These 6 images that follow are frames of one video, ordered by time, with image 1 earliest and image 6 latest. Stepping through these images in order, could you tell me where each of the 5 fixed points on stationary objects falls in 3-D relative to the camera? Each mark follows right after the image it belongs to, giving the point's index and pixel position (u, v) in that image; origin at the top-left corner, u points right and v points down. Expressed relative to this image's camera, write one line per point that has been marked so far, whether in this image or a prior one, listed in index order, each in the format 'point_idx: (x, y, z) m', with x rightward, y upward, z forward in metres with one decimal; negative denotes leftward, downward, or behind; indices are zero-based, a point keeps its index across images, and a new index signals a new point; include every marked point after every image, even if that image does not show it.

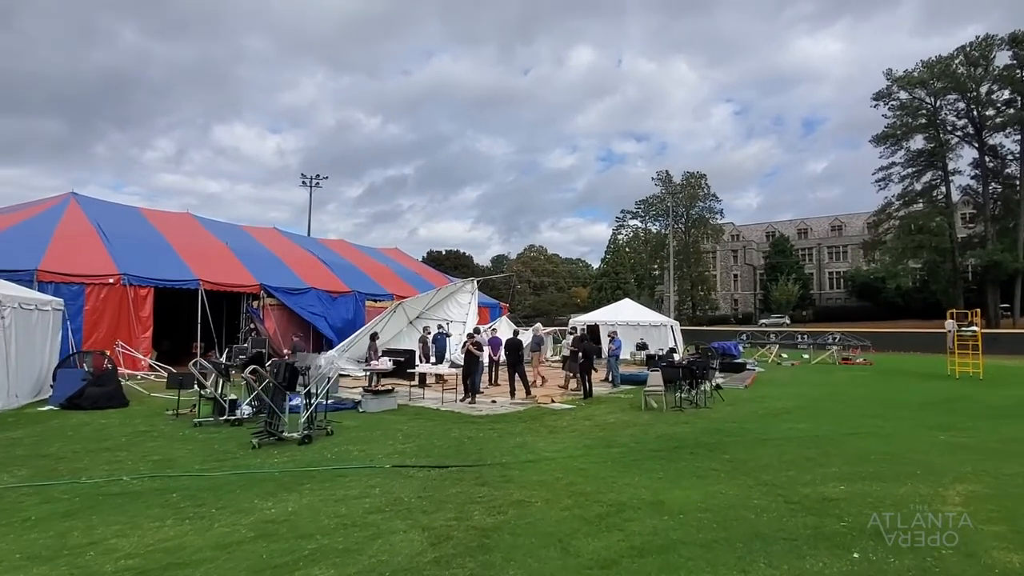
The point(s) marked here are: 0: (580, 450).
0: (+0.9, -2.3, +7.2) m
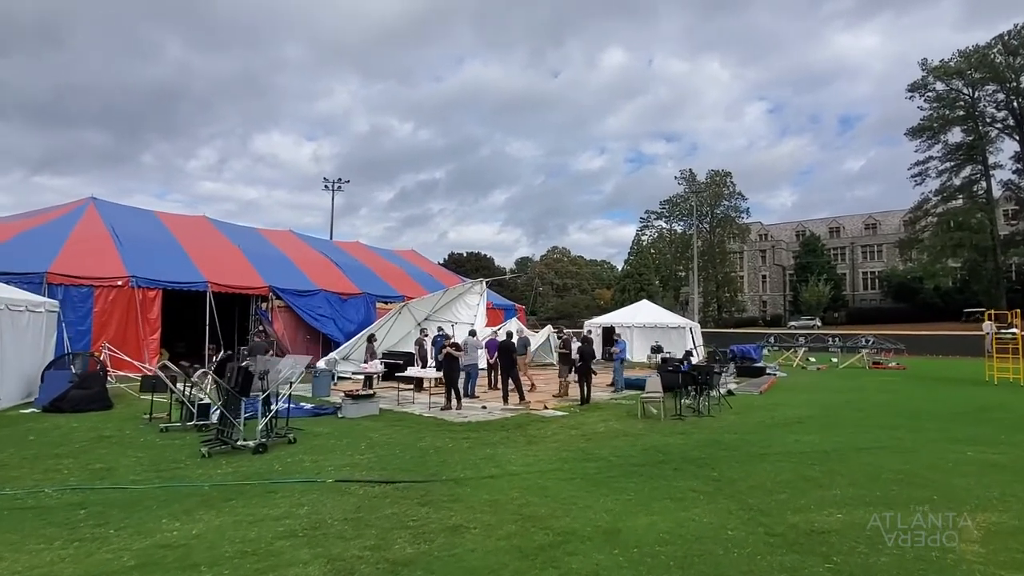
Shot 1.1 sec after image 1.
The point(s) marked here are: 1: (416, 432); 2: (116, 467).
0: (+0.5, -2.2, +6.5) m
1: (-1.6, -2.4, +8.6) m
2: (-4.9, -2.2, +6.4) m
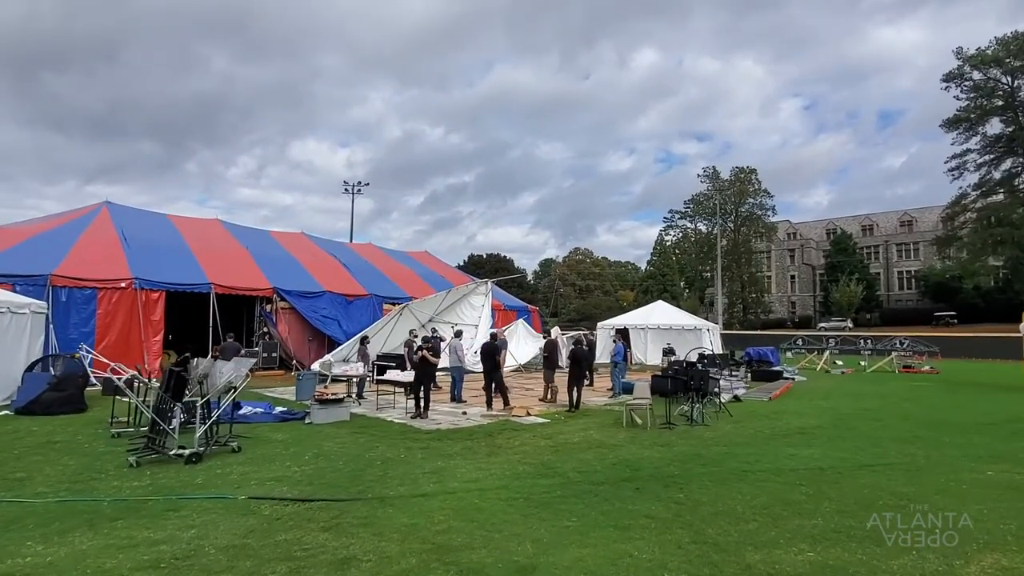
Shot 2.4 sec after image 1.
0: (-0.2, -2.2, +5.8) m
1: (-2.1, -2.4, +8.0) m
2: (-5.6, -2.2, +6.0) m
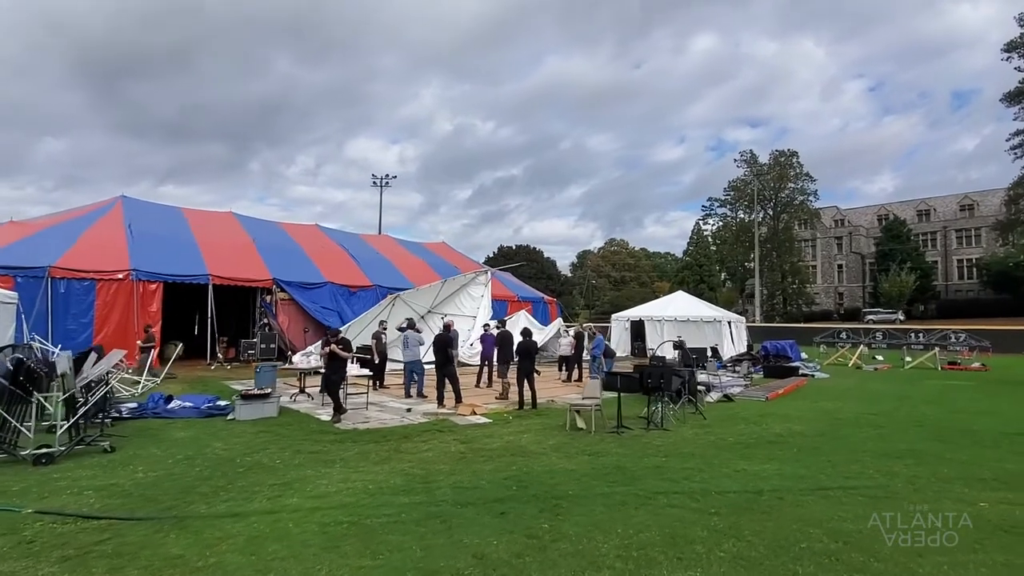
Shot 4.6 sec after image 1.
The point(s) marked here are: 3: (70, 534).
0: (-1.5, -2.0, +4.9) m
1: (-3.3, -2.1, +7.2) m
2: (-6.9, -2.0, +5.5) m
3: (-3.4, -1.9, +4.0) m
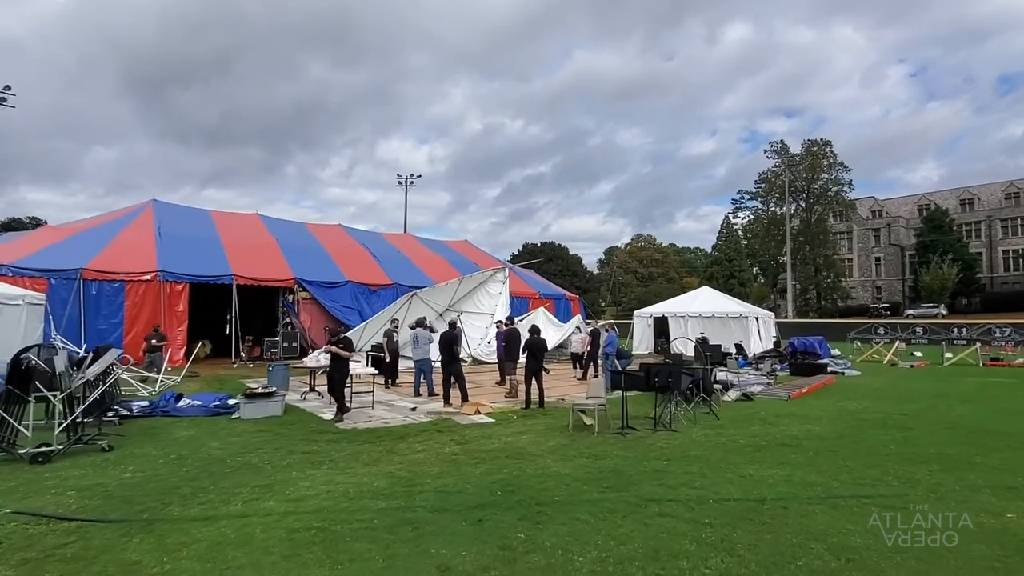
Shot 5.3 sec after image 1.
0: (-1.7, -2.0, +4.8) m
1: (-3.4, -2.1, +7.2) m
2: (-7.0, -2.1, +5.6) m
3: (-3.6, -1.9, +3.9) m
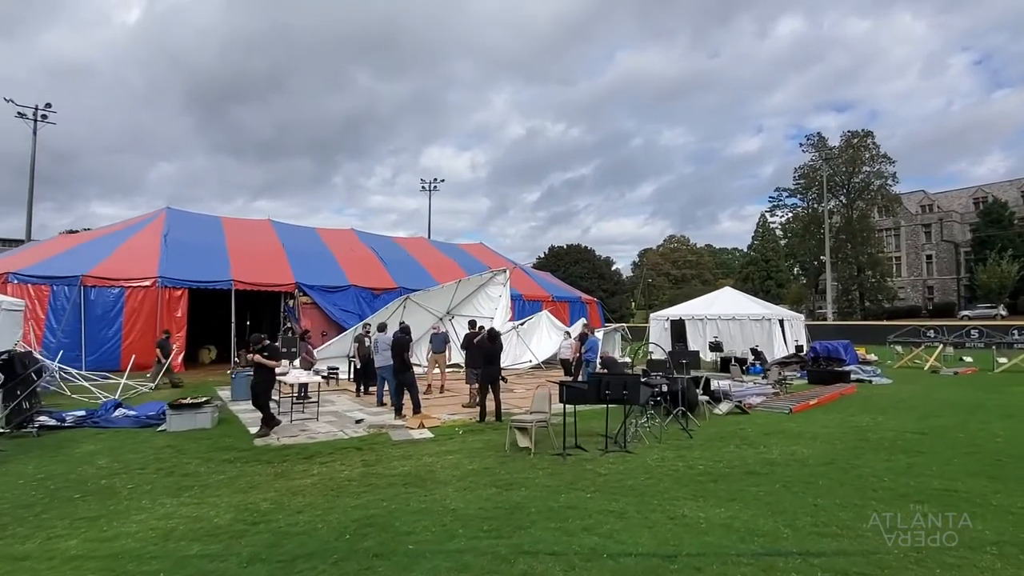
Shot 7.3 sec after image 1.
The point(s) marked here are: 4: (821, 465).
0: (-2.8, -1.9, +3.9) m
1: (-4.3, -2.1, +6.5) m
2: (-8.1, -2.1, +5.2) m
3: (-4.8, -1.9, +3.2) m
4: (+3.6, -2.1, +6.0) m
